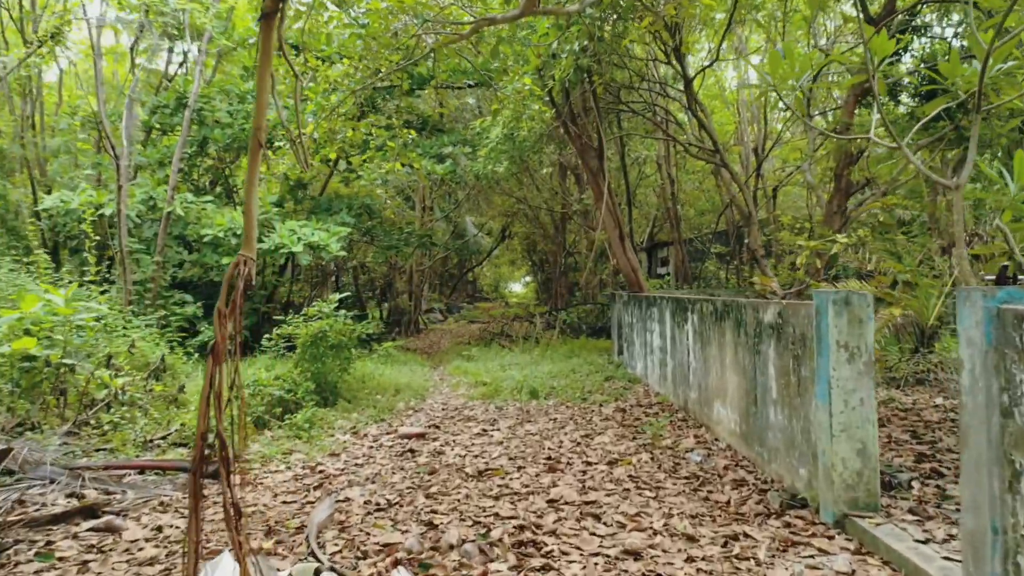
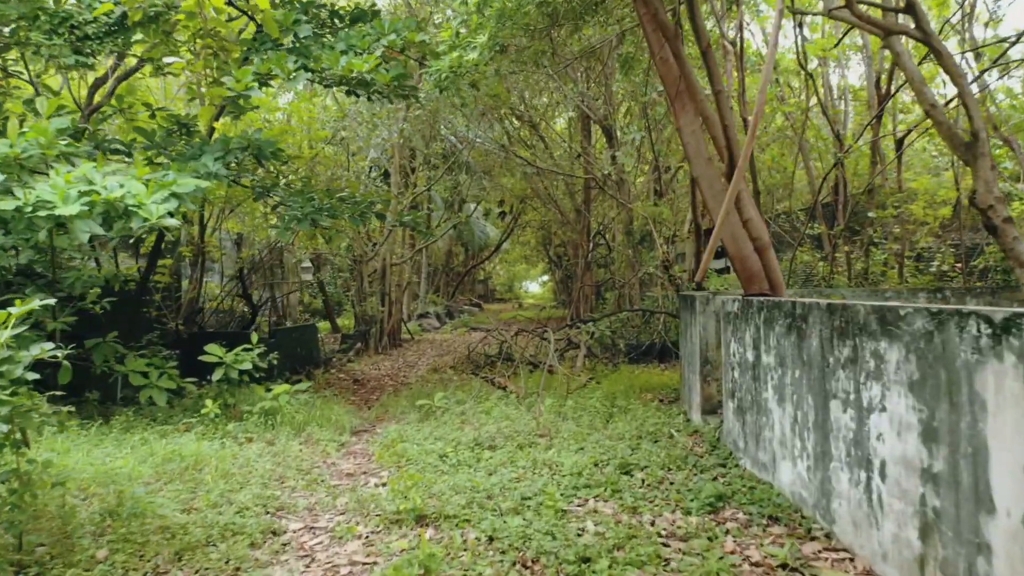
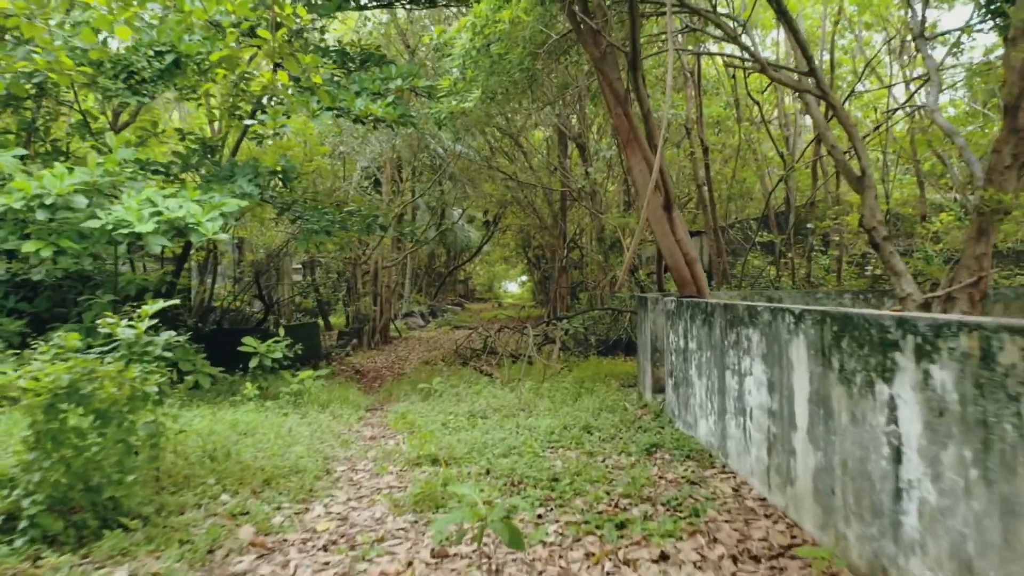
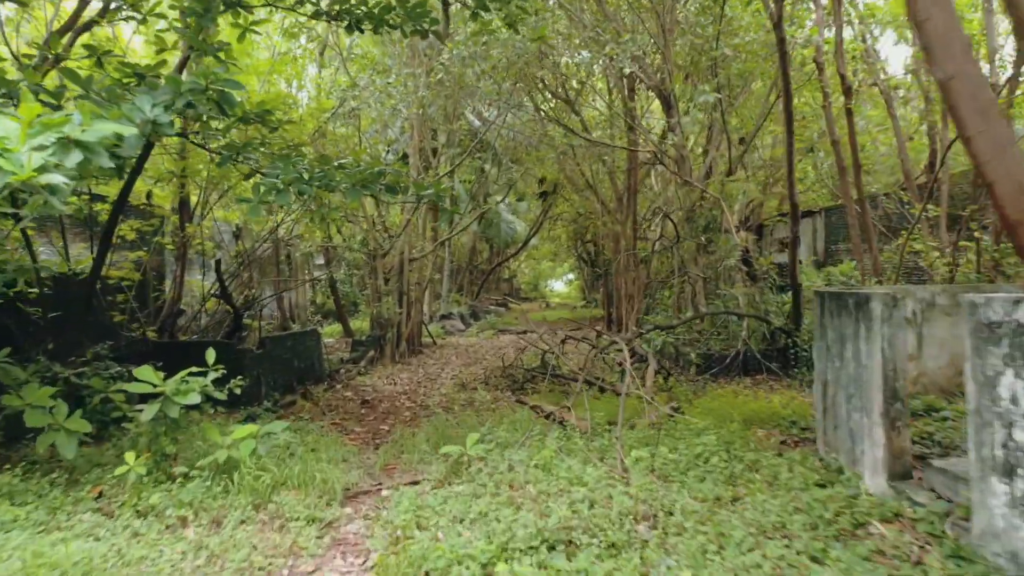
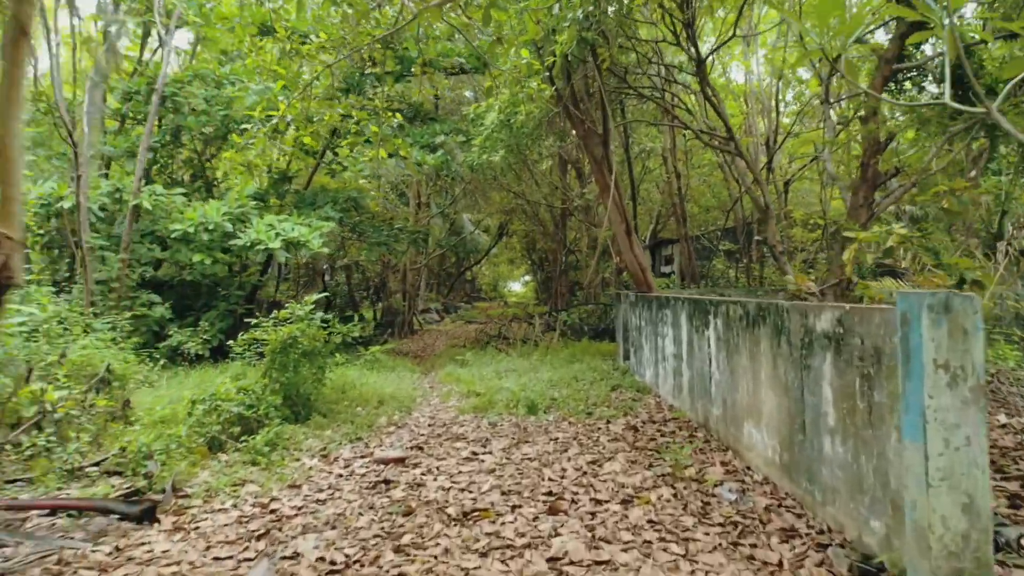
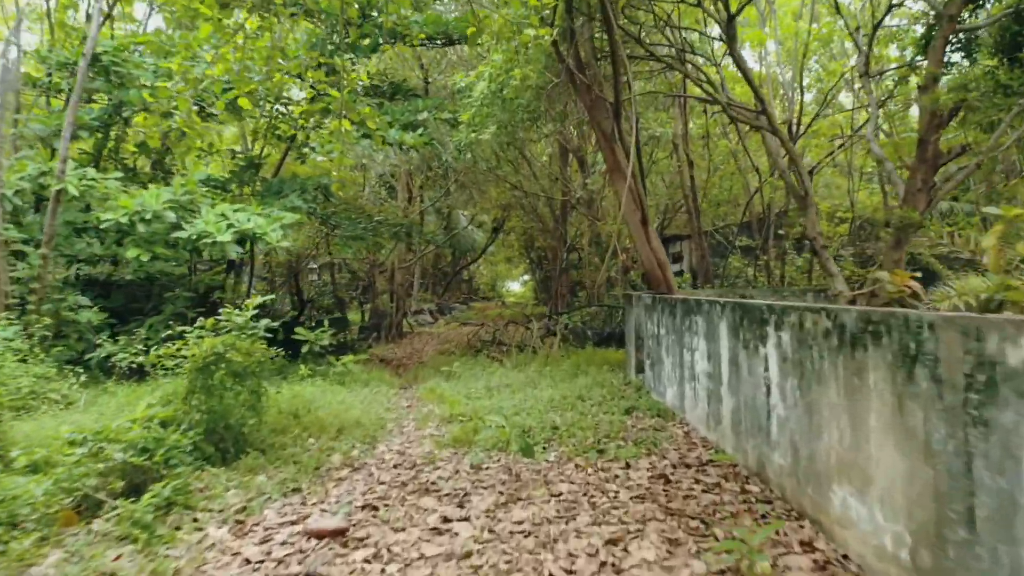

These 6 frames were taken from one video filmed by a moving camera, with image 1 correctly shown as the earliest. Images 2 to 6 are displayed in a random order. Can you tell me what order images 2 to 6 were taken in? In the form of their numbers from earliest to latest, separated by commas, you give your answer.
5, 6, 3, 2, 4
